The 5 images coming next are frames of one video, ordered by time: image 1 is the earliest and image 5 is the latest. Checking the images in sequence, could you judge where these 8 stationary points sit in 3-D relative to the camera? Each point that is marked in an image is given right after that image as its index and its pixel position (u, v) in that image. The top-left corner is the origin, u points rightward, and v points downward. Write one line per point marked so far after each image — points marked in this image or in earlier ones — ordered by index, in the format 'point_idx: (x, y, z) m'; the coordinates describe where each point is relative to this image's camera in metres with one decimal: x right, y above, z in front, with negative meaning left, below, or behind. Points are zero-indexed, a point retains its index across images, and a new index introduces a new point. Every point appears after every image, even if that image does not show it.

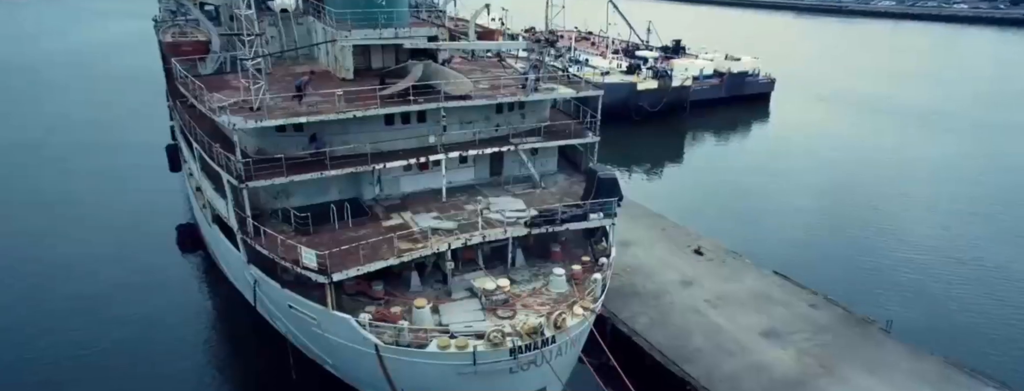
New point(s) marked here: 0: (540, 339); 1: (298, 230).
0: (+0.7, -3.9, +17.0) m
1: (-6.3, -1.0, +18.8) m
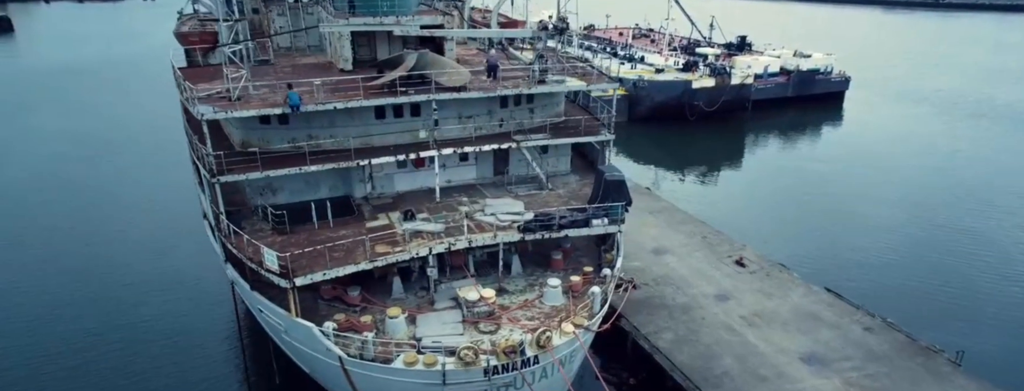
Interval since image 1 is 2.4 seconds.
0: (+0.1, -3.9, +15.2) m
1: (-6.6, -0.9, +17.7) m
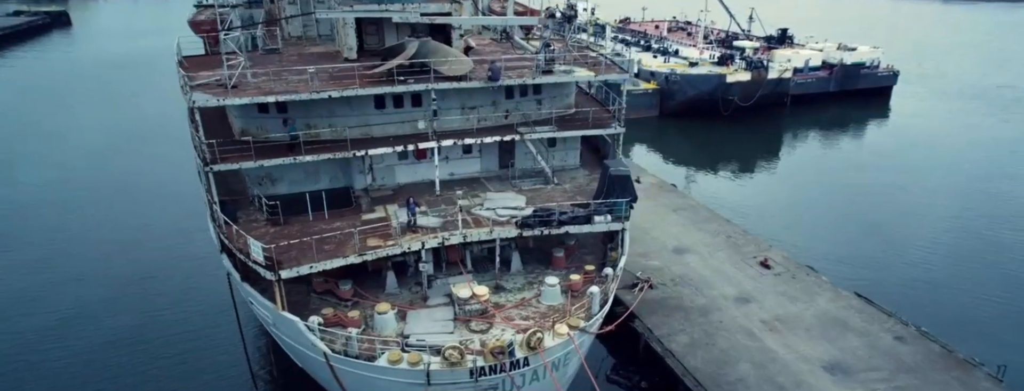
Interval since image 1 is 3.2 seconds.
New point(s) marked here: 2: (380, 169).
0: (-0.1, -3.8, +14.5) m
1: (-6.7, -0.7, +17.4) m
2: (-4.0, +0.8, +19.3) m
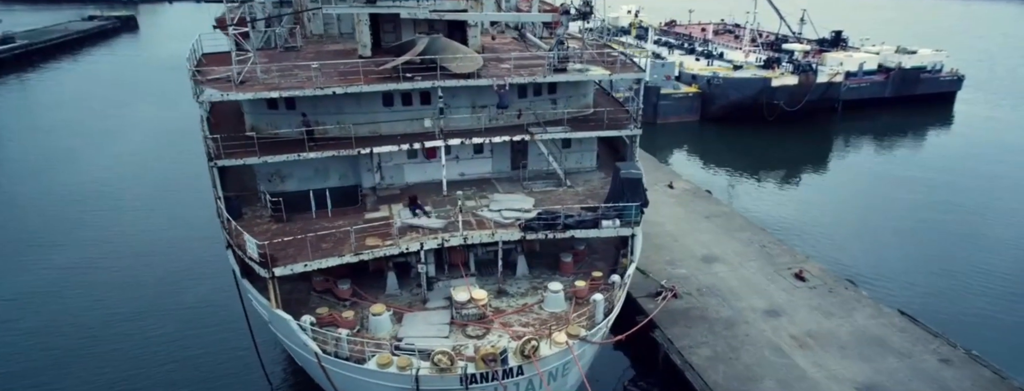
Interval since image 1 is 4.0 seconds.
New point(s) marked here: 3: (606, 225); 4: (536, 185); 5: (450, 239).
0: (-0.3, -3.8, +13.9) m
1: (-6.5, -0.6, +17.3) m
2: (-3.7, +0.9, +19.0) m
3: (+2.5, -0.8, +16.6) m
4: (+0.7, +0.3, +19.3) m
5: (-1.6, -1.1, +16.1) m
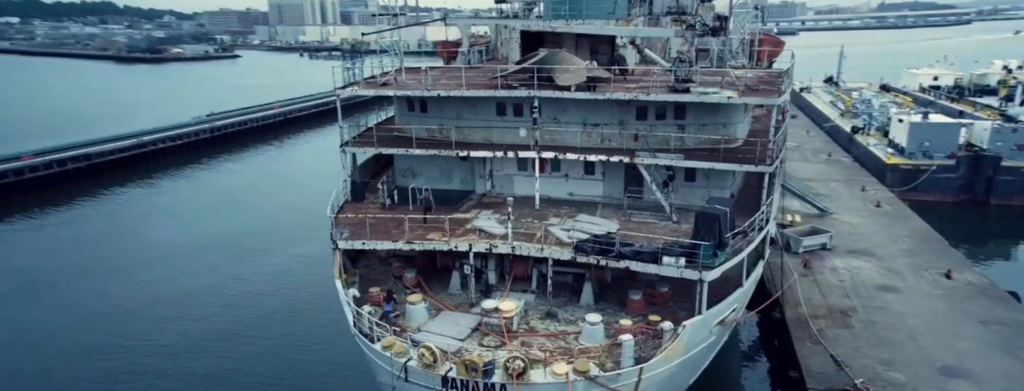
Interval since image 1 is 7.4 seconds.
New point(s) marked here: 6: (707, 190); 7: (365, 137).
0: (-0.7, -3.8, +12.9) m
1: (-3.9, -0.3, +19.1) m
2: (-0.4, +0.6, +19.3) m
3: (+3.5, -1.5, +14.0) m
4: (+3.5, -0.5, +17.2) m
5: (-0.3, -1.2, +15.6) m
6: (+5.4, +0.2, +17.4) m
7: (-4.6, +1.8, +19.9) m
